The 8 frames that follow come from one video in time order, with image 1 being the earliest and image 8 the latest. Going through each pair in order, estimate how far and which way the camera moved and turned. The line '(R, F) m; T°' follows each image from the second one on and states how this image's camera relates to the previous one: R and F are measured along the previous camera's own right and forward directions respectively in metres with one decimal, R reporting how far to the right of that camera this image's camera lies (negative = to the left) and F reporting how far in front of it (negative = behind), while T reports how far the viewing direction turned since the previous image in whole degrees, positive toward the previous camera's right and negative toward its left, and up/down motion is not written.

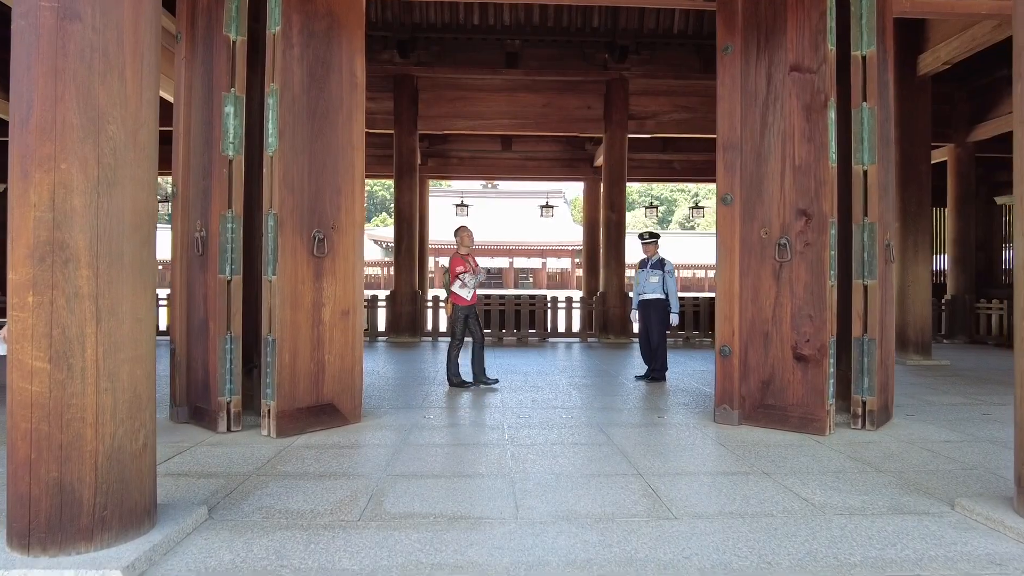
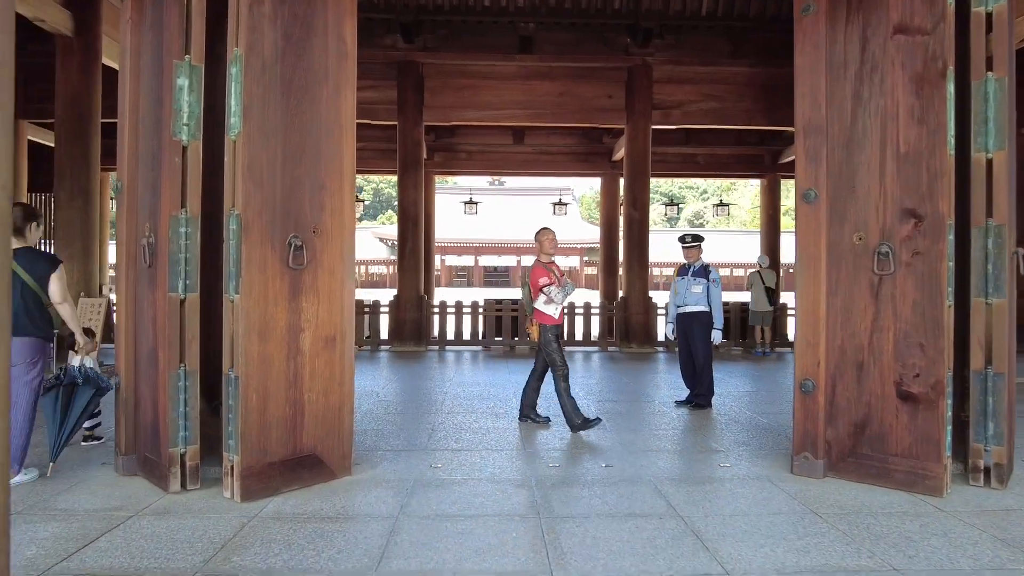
(-0.1, +0.8) m; 0°
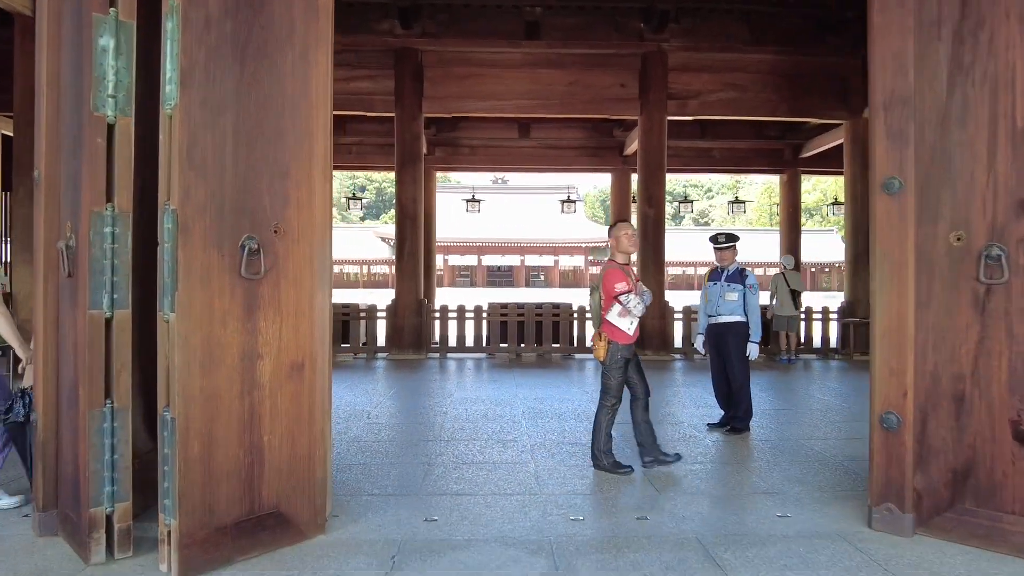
(0.0, +0.6) m; 0°
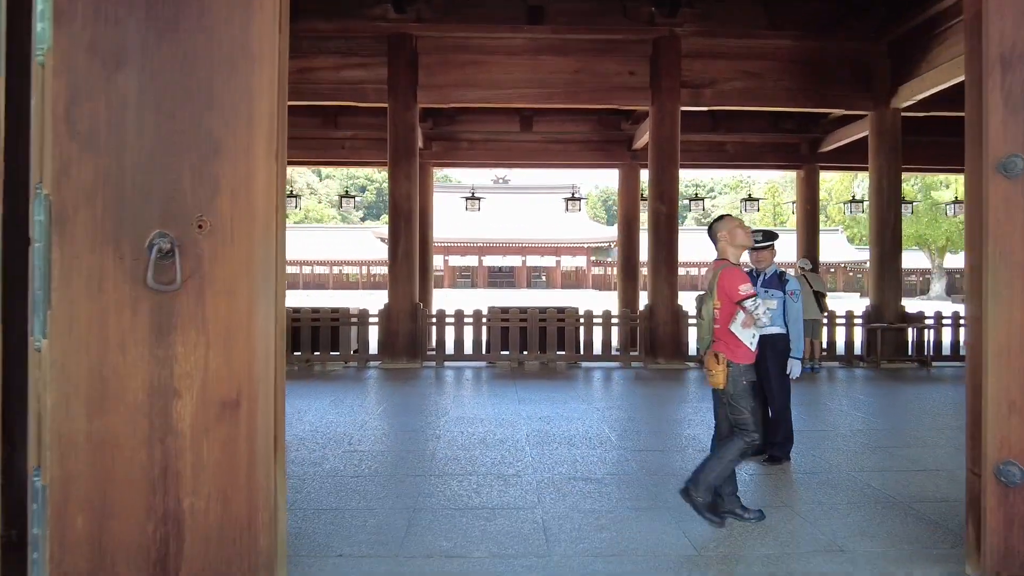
(0.0, +0.6) m; 0°
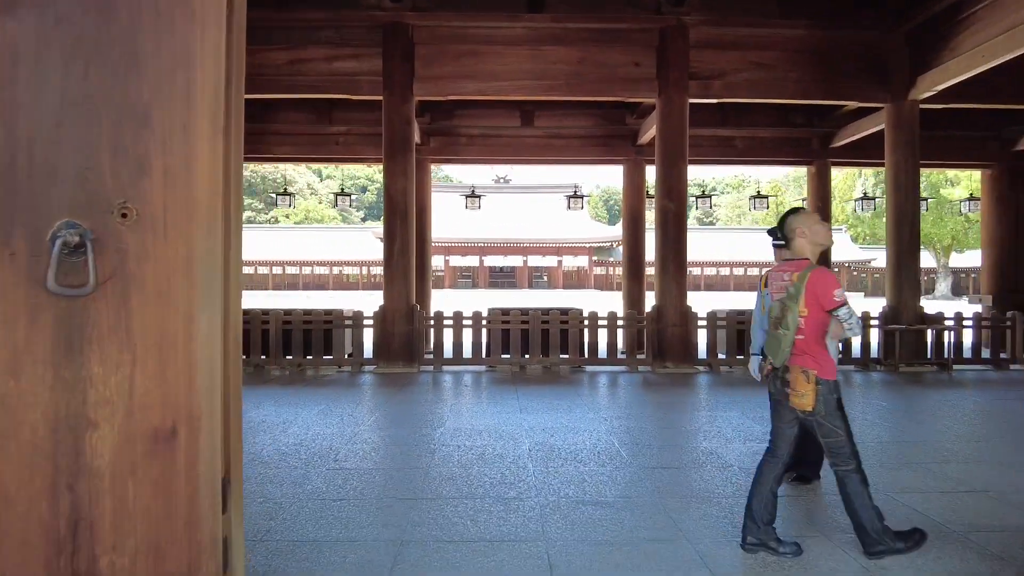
(0.0, +0.4) m; 0°
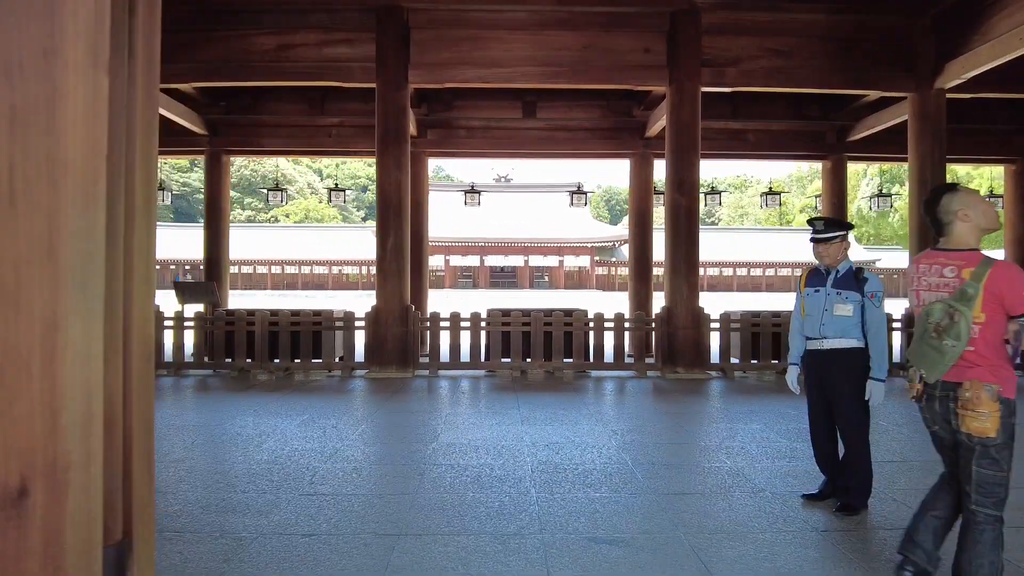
(0.0, +0.5) m; 0°
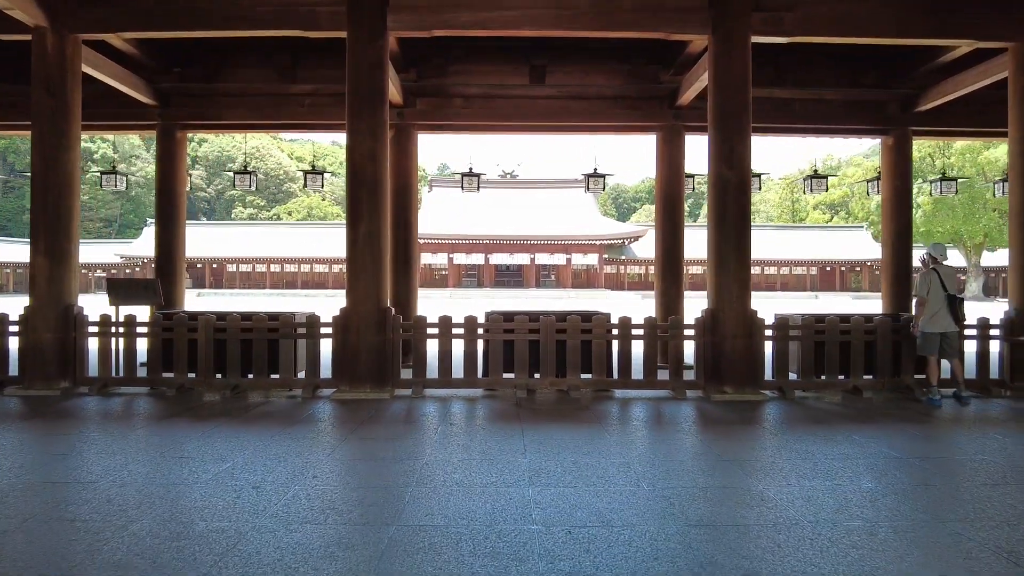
(0.0, +1.5) m; 0°
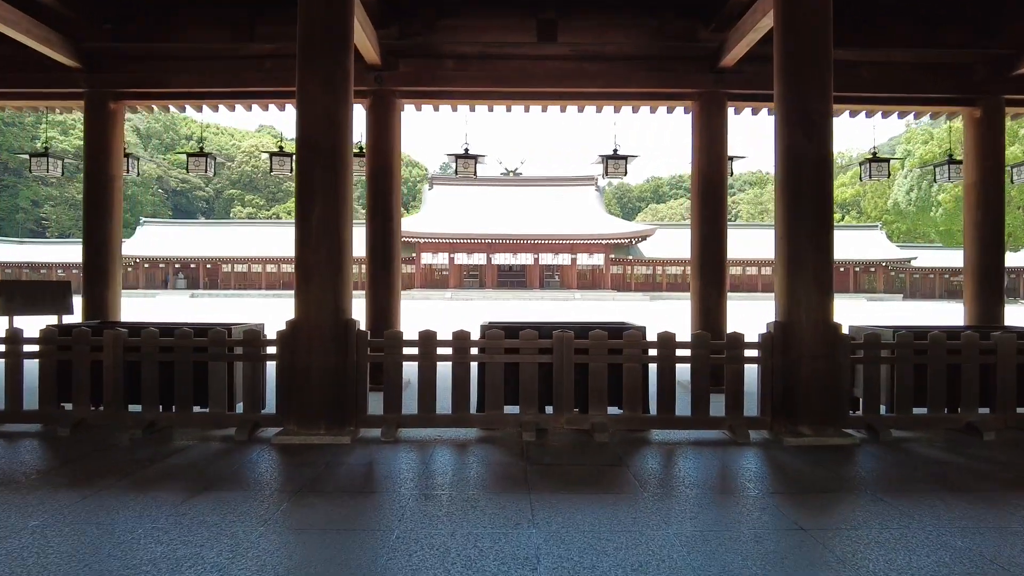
(0.0, +1.5) m; 0°
